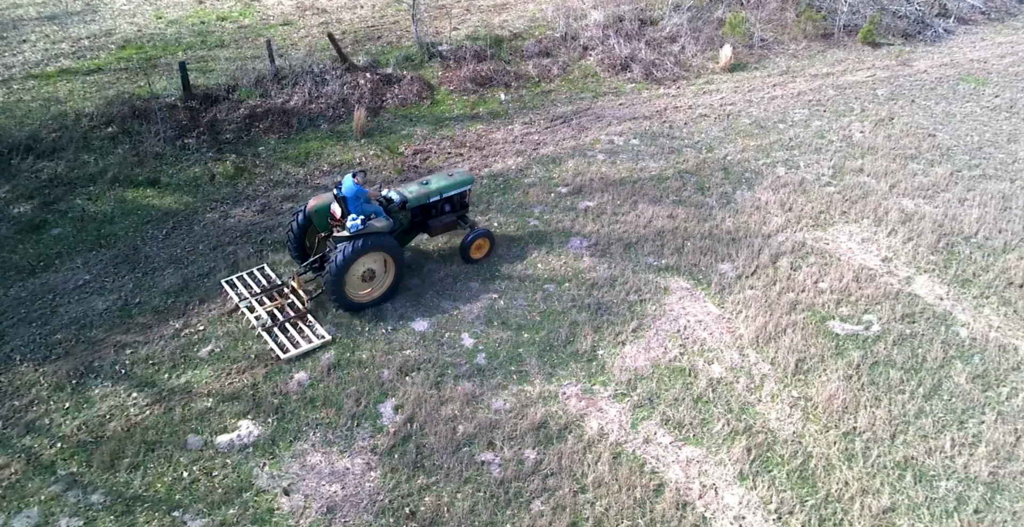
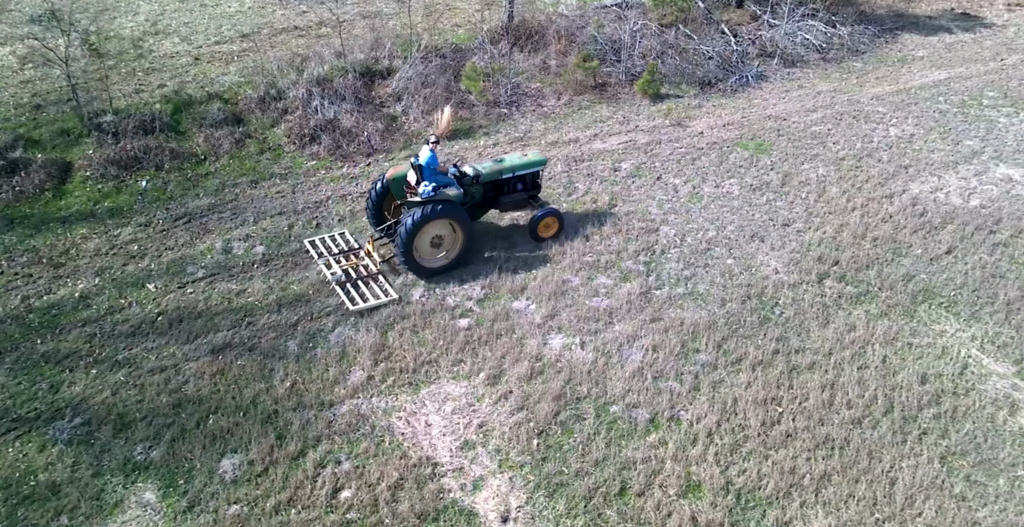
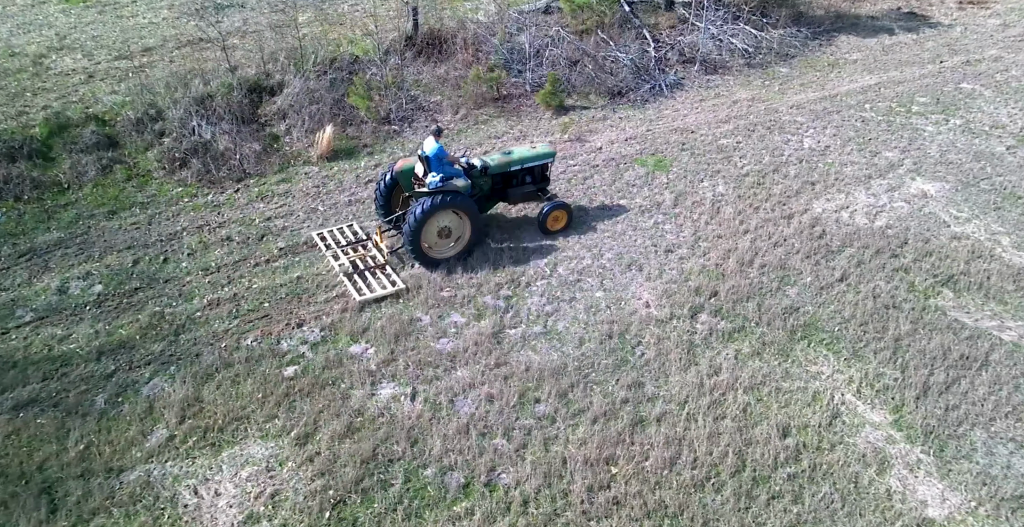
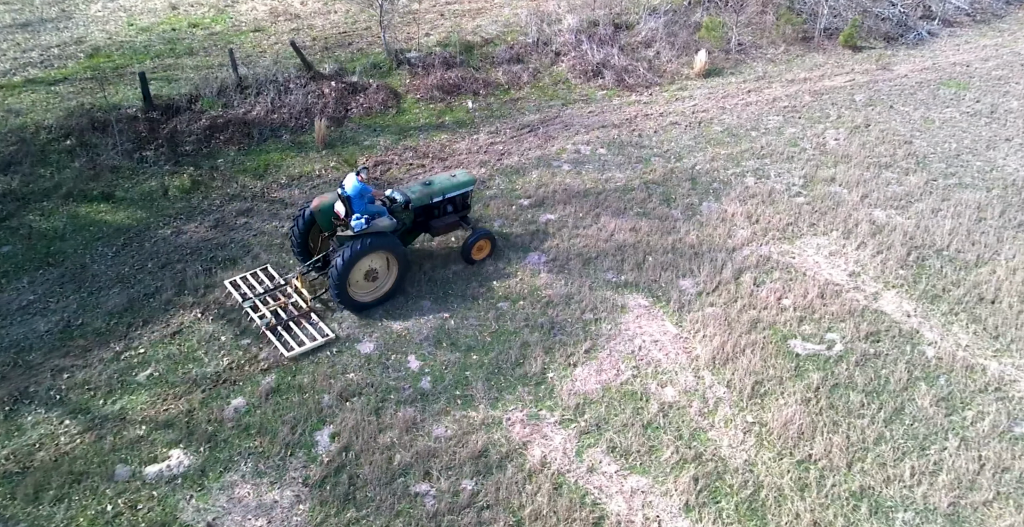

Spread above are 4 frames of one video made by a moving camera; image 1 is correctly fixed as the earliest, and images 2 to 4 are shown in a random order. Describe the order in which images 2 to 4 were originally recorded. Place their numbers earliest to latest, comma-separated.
4, 2, 3
